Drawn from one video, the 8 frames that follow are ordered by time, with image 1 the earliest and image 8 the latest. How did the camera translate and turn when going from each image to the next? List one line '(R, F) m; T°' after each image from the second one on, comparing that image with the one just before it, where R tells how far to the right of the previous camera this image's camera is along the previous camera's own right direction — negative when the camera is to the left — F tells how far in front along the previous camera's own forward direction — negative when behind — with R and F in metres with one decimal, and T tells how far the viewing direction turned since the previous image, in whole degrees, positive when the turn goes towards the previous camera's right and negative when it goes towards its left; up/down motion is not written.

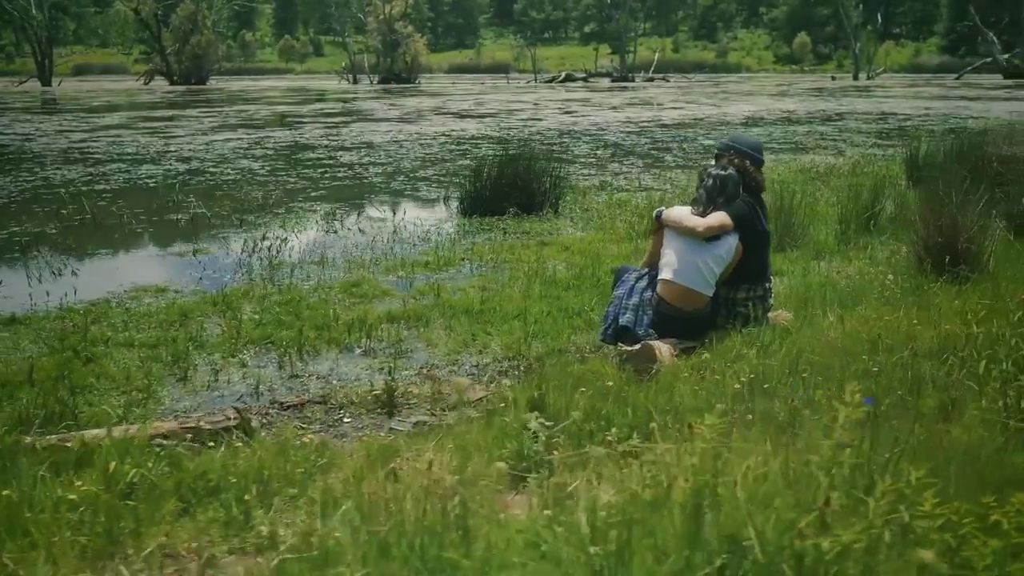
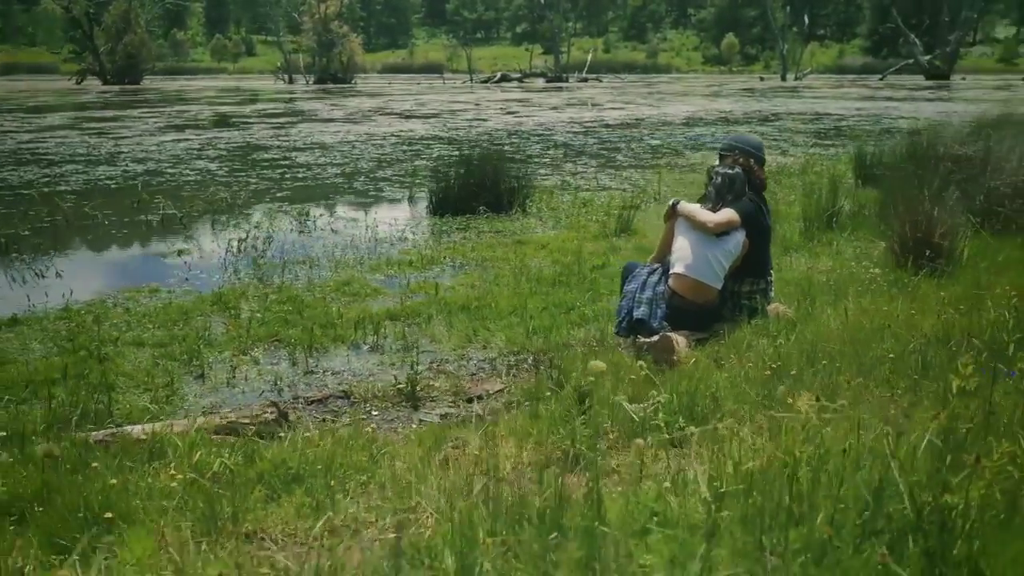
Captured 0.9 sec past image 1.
(-0.5, -0.2) m; +4°
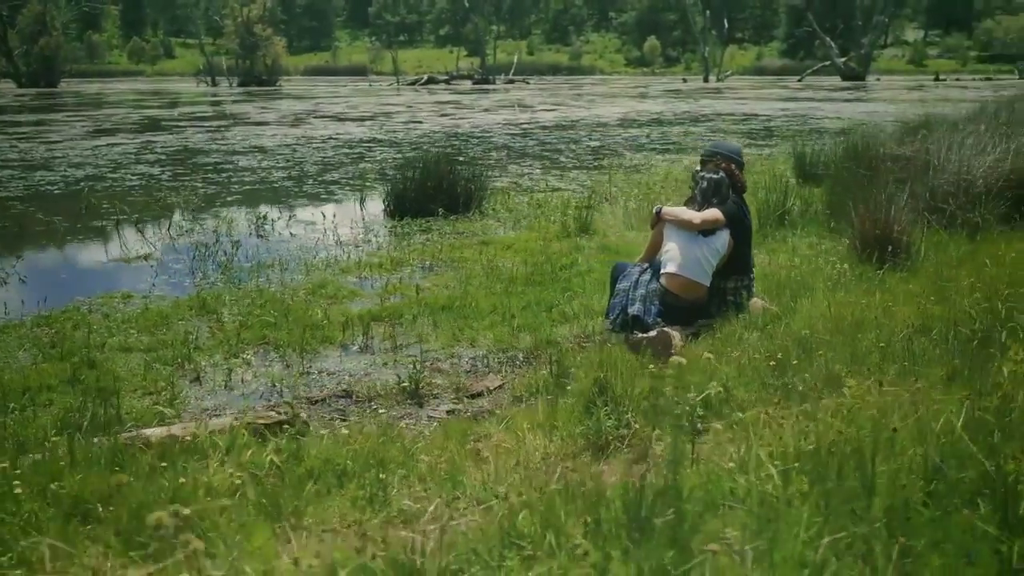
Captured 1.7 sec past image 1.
(-0.4, -0.2) m; +4°
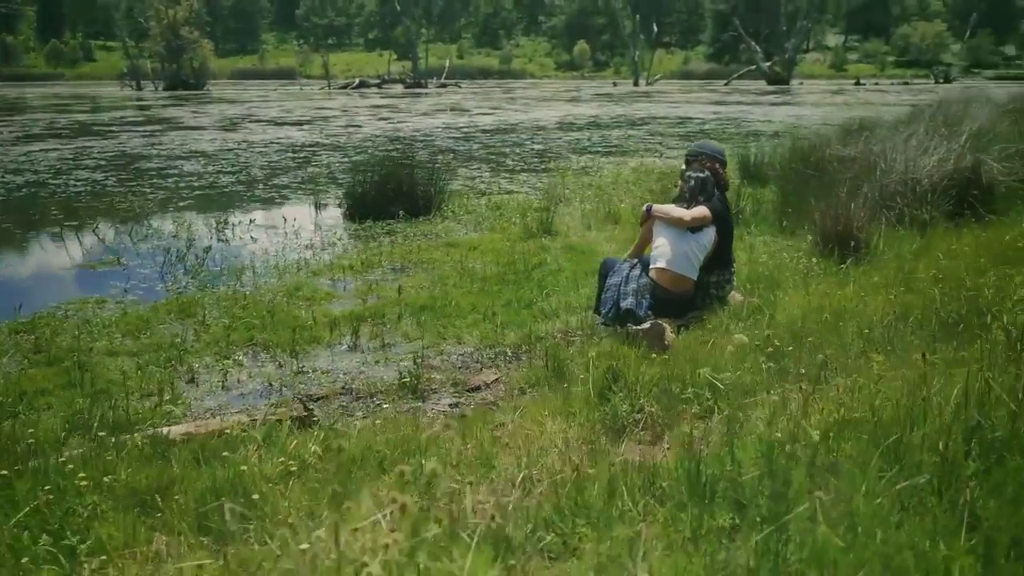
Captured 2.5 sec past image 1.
(-0.4, -0.2) m; +4°
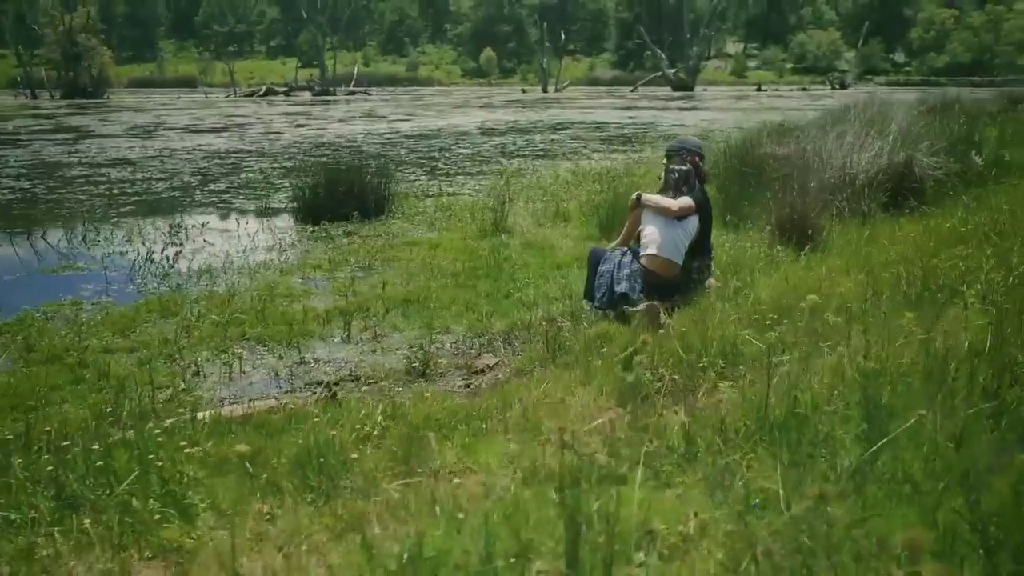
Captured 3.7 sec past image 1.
(-0.6, -0.3) m; +5°
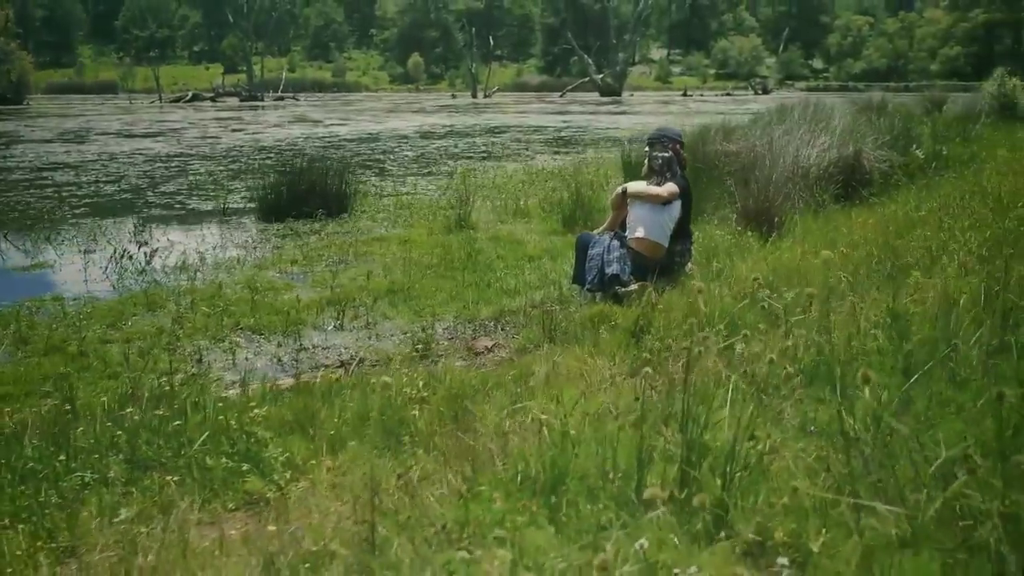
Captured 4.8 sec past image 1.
(-0.4, -0.3) m; +4°
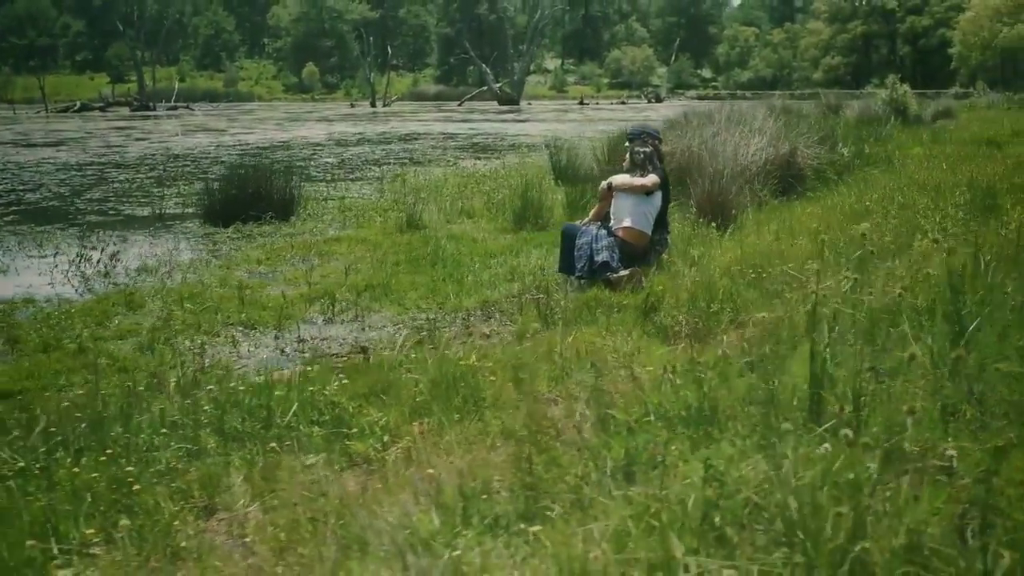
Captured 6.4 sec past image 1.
(-0.7, -0.3) m; +6°
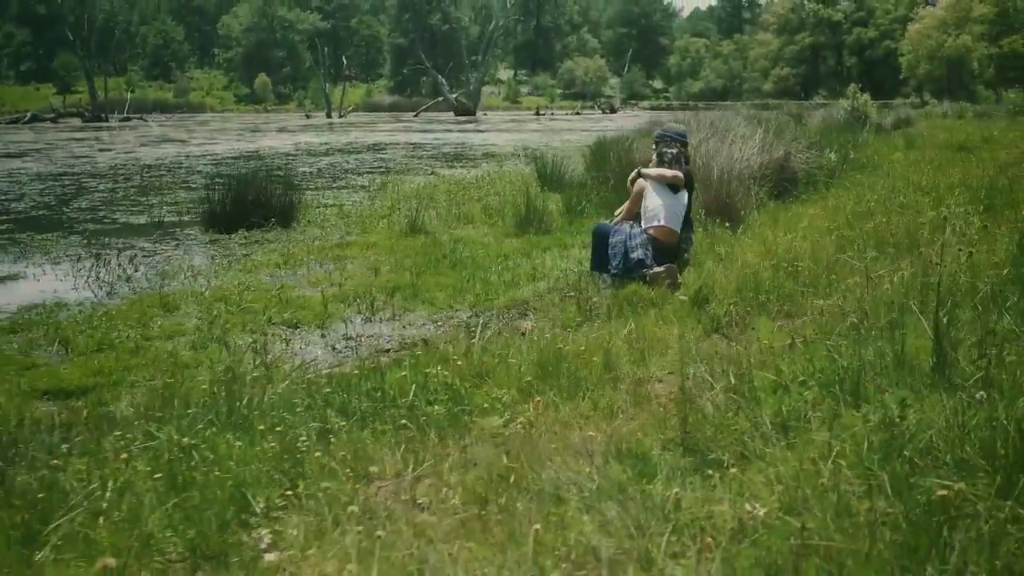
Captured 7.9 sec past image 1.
(-0.6, -0.3) m; +3°
